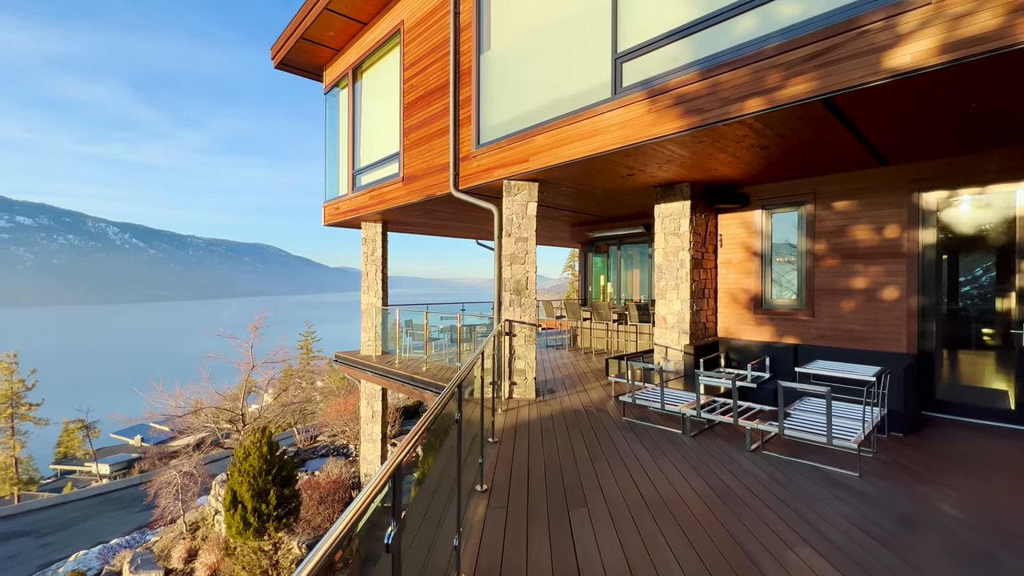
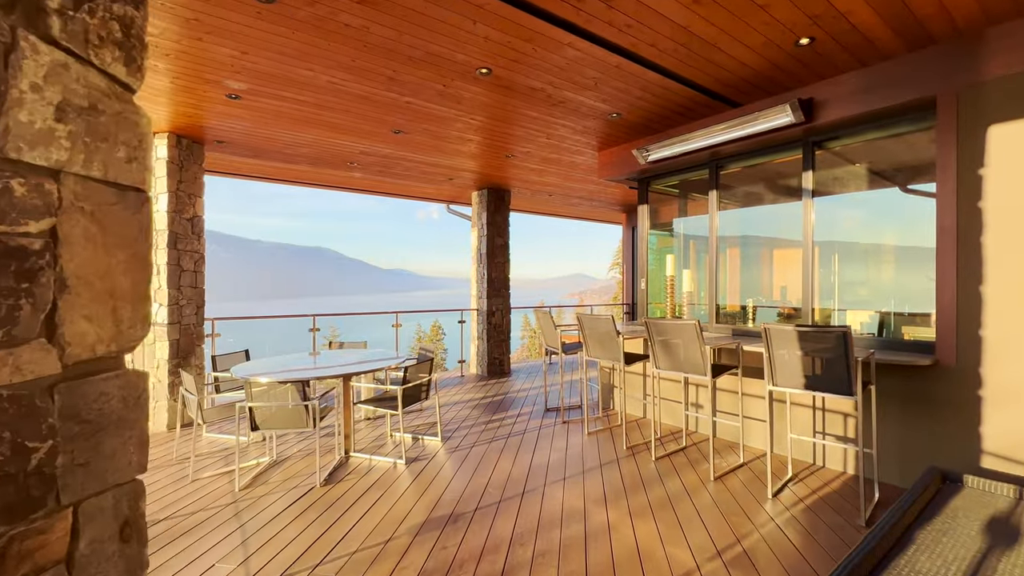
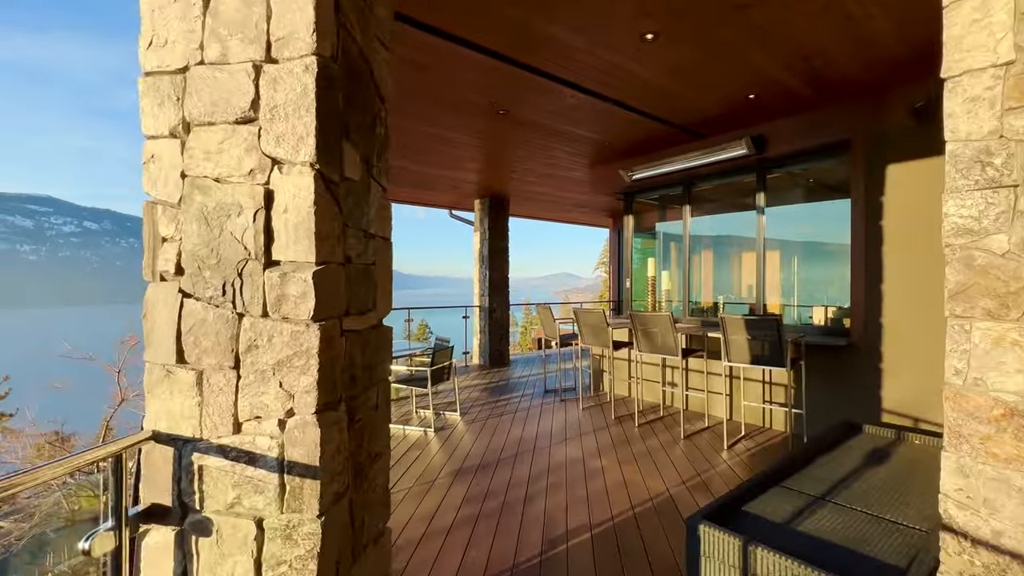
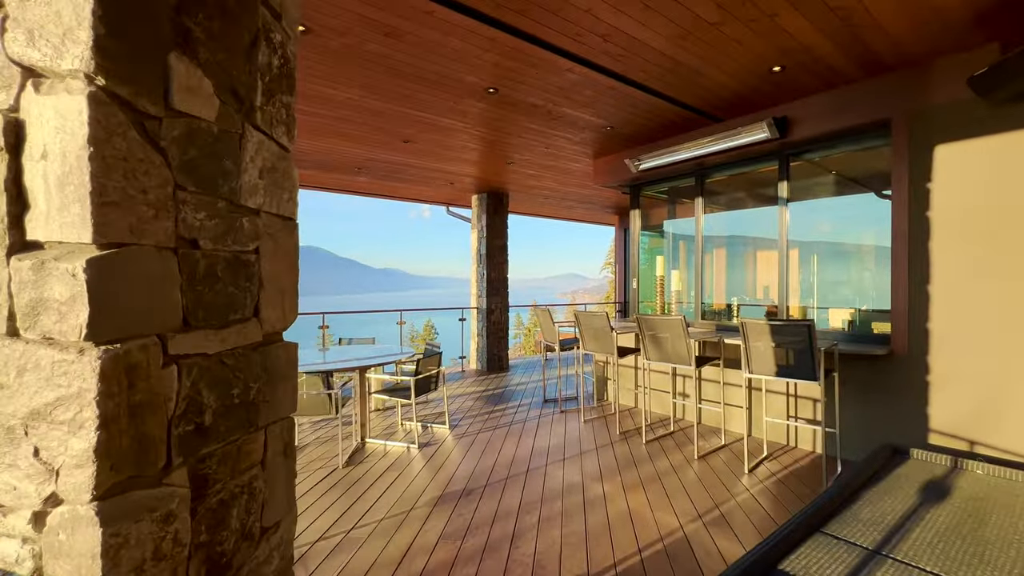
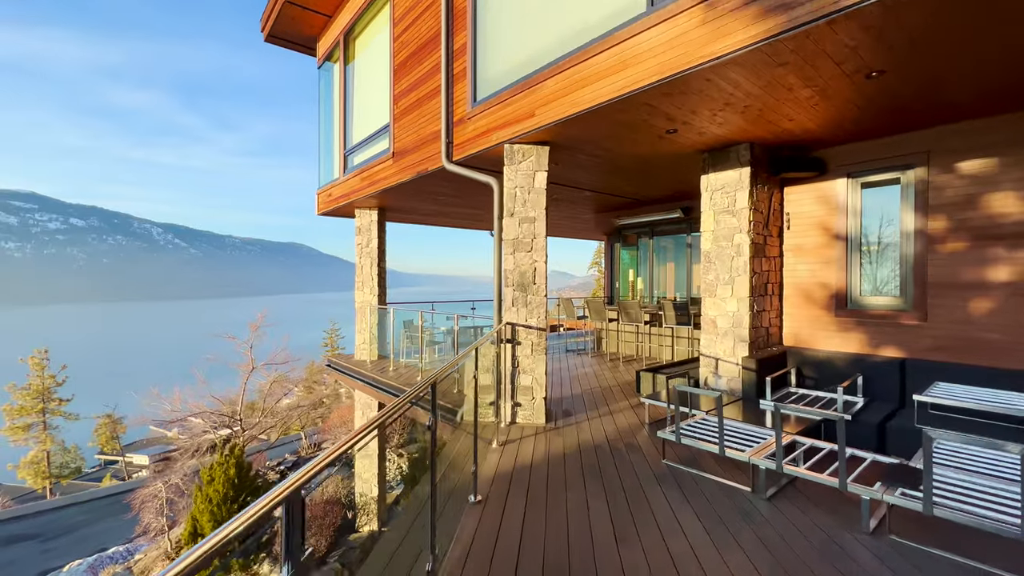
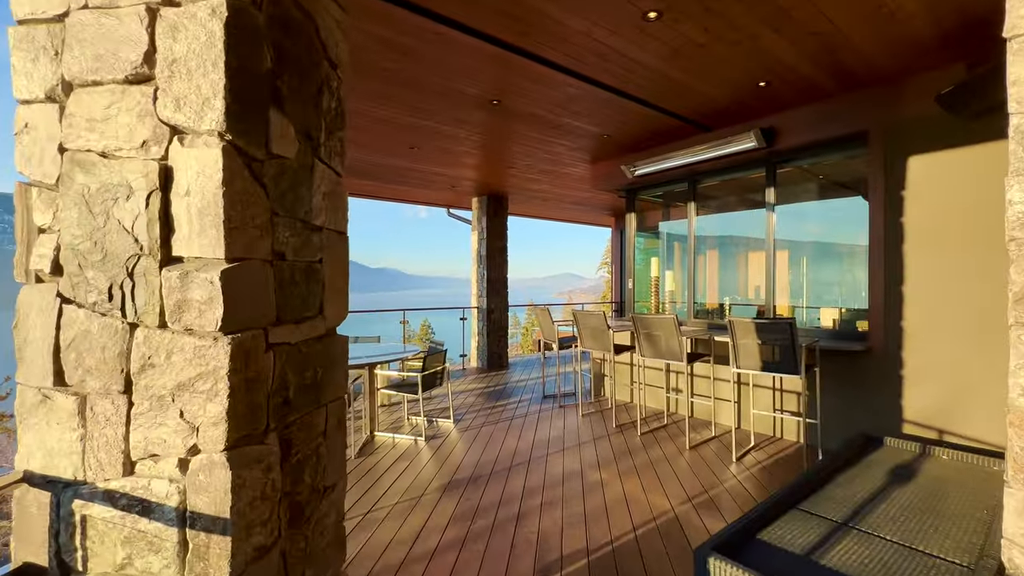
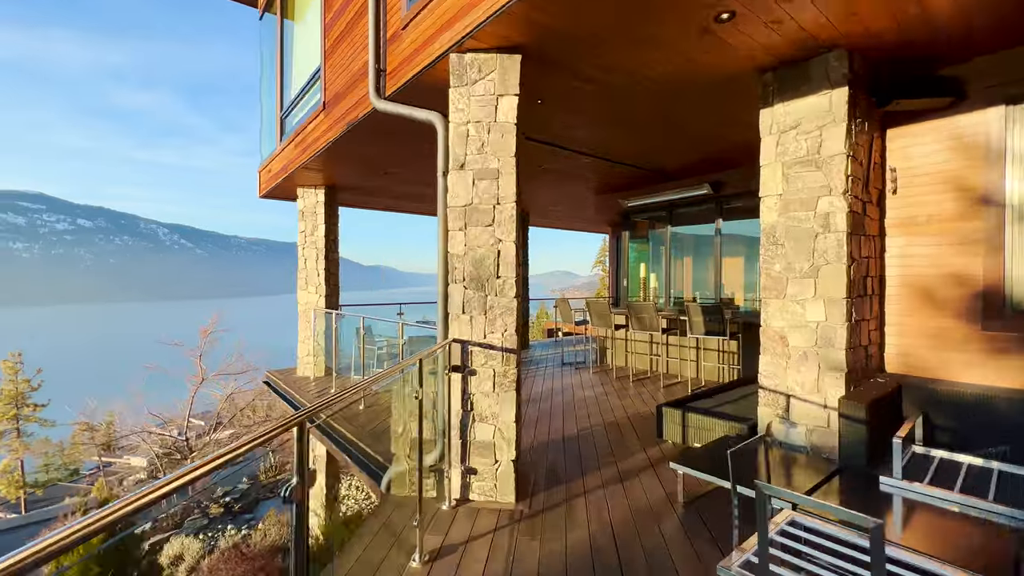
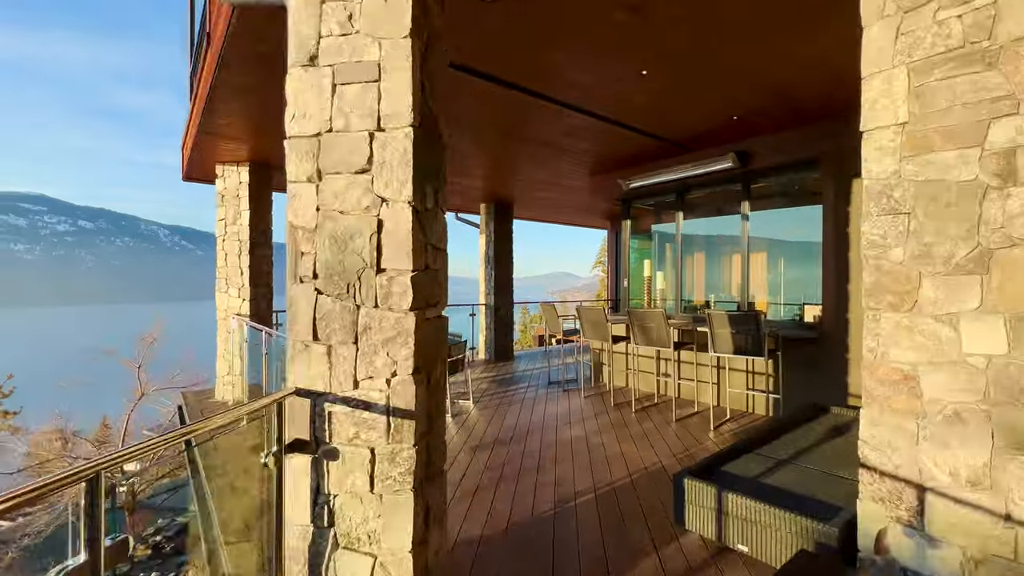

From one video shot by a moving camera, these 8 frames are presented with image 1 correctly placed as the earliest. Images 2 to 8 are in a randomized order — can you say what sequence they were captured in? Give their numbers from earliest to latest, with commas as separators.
5, 7, 8, 3, 6, 4, 2
